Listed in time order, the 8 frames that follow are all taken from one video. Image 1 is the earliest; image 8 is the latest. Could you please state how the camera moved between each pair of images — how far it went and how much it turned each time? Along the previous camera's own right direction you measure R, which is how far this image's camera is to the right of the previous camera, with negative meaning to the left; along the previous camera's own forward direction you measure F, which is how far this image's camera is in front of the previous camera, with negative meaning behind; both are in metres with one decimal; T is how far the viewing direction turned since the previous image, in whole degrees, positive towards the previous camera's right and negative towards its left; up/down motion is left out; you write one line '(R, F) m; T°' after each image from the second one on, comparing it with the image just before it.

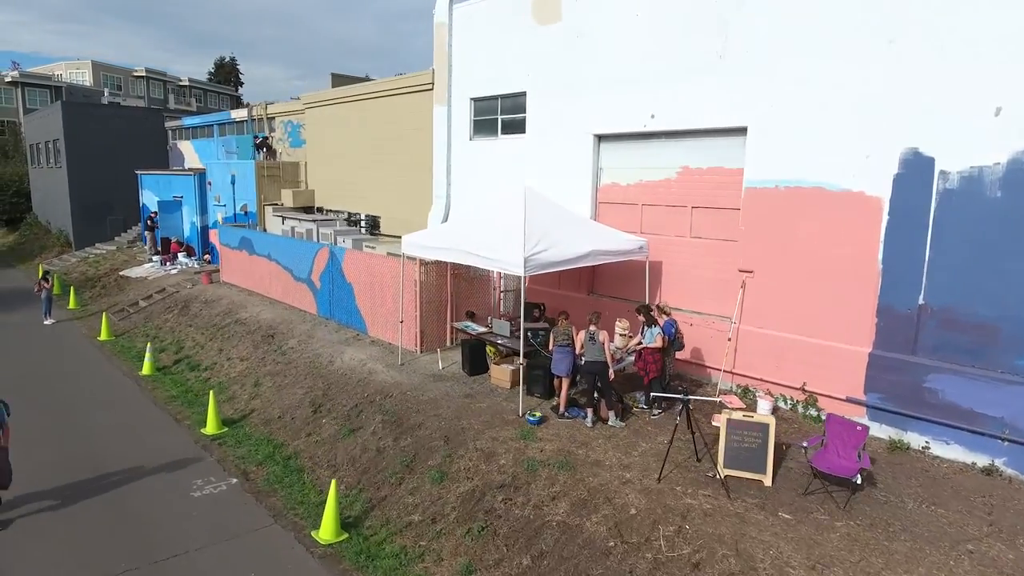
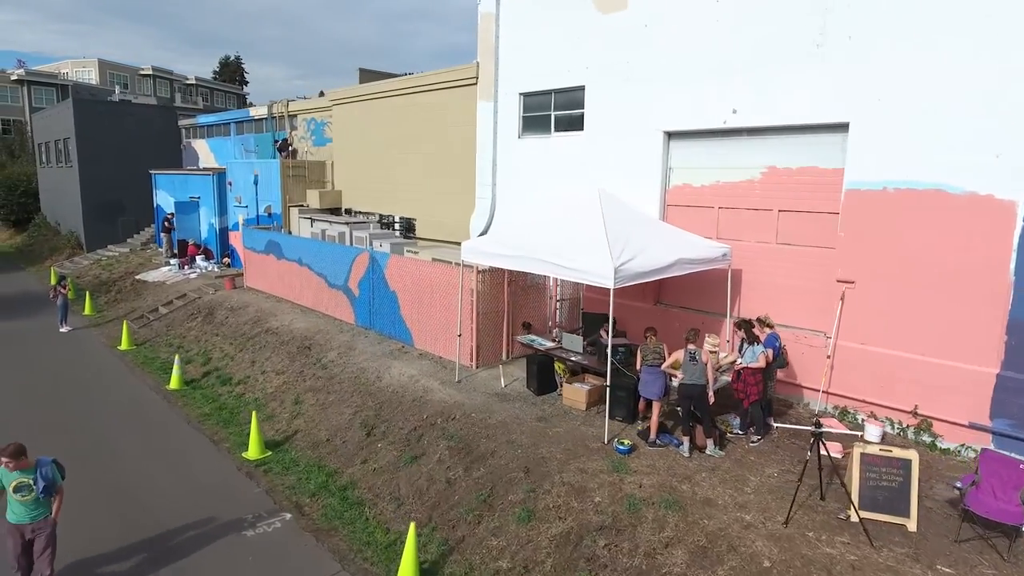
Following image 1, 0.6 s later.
(-1.2, +1.0) m; 0°
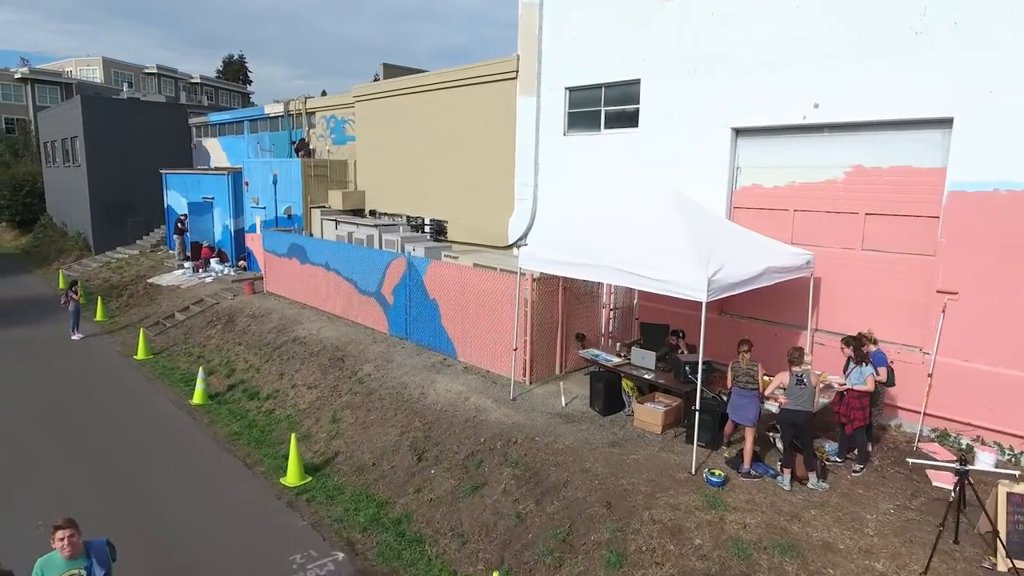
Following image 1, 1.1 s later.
(-1.0, +0.9) m; 0°
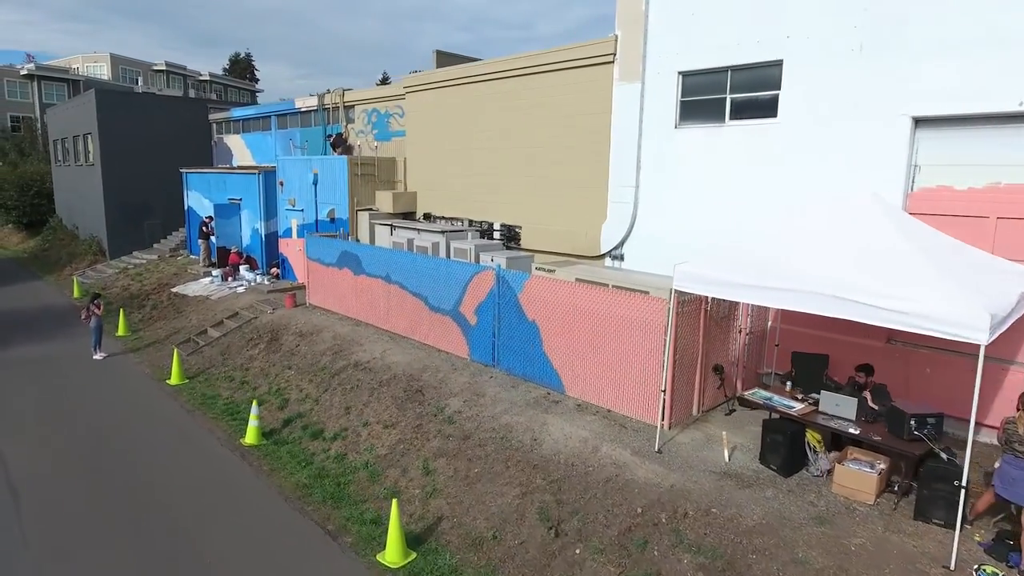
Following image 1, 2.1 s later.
(-1.9, +1.9) m; 0°
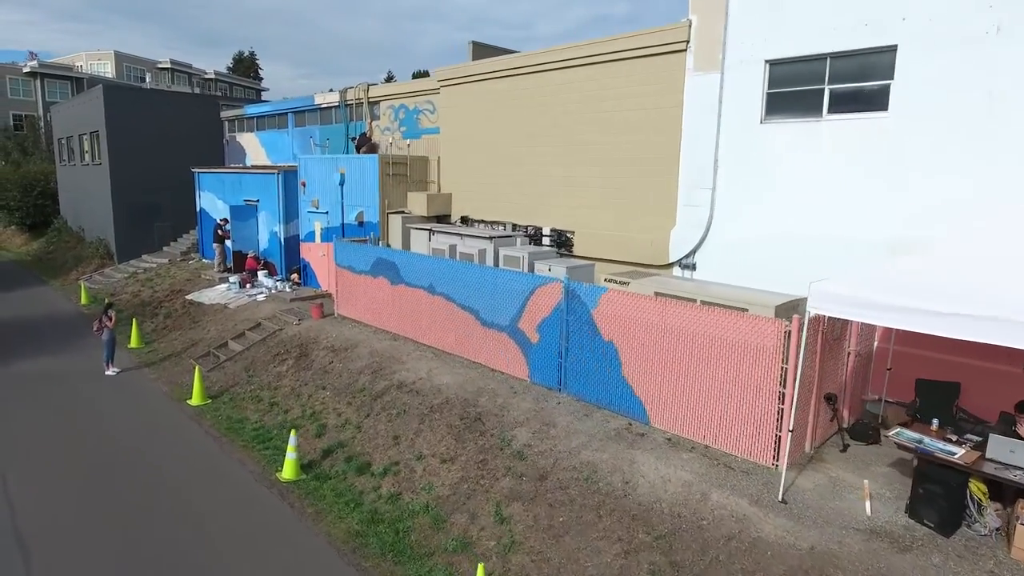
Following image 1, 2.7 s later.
(-1.1, +1.2) m; 0°
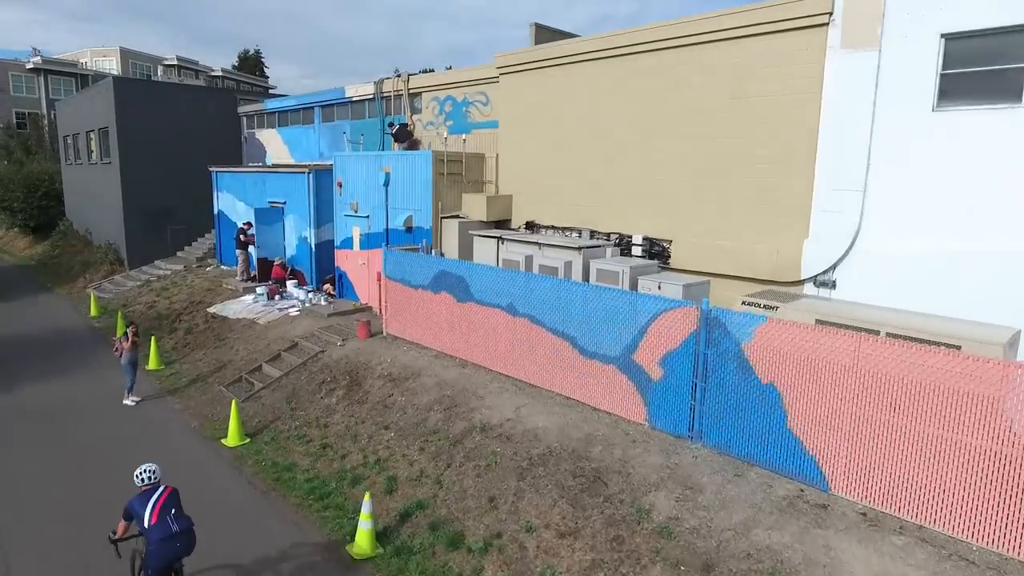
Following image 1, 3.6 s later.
(-1.6, +1.9) m; 0°
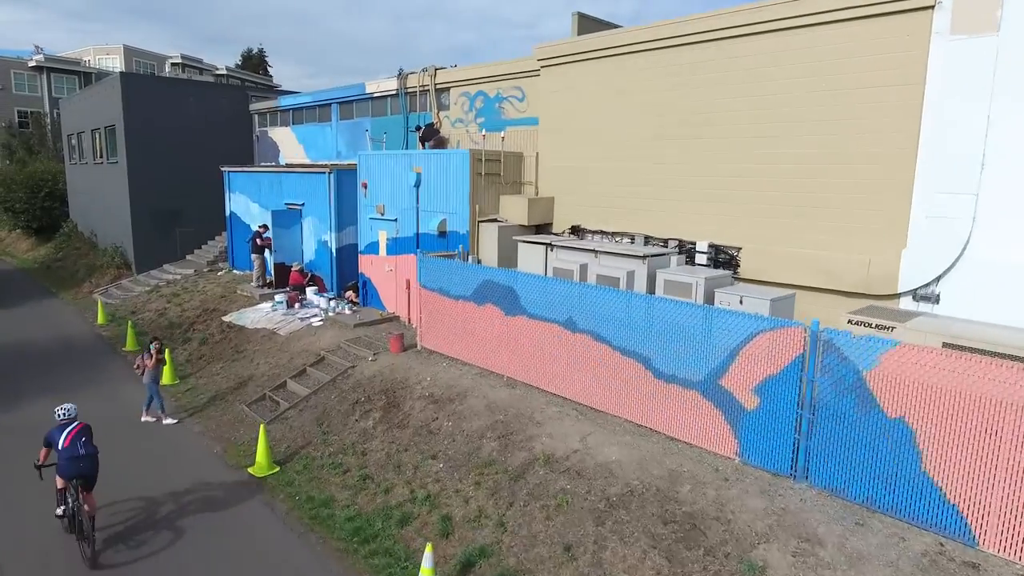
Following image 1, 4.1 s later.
(-0.9, +1.0) m; 0°
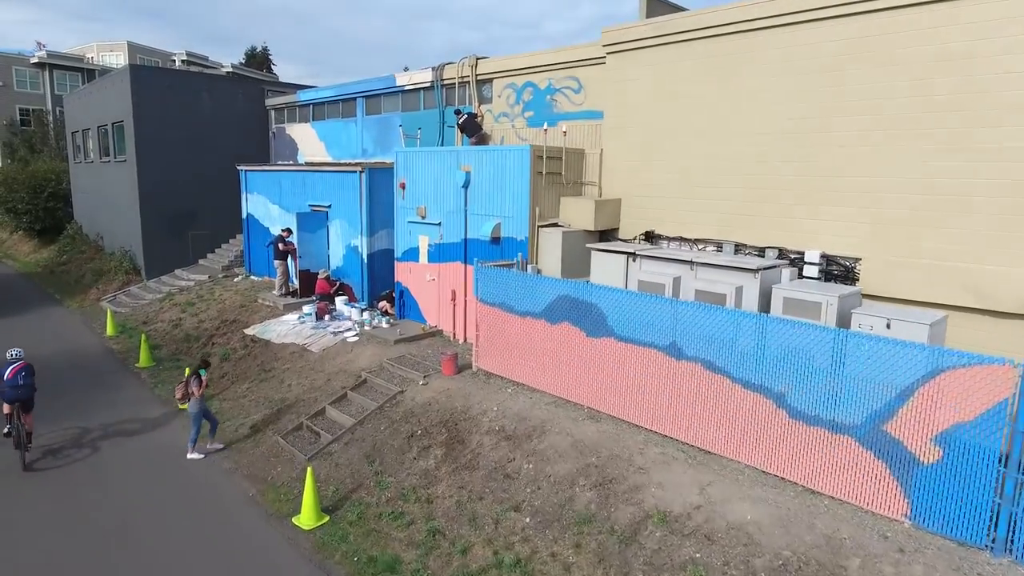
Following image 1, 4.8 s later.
(-1.2, +1.4) m; 0°
